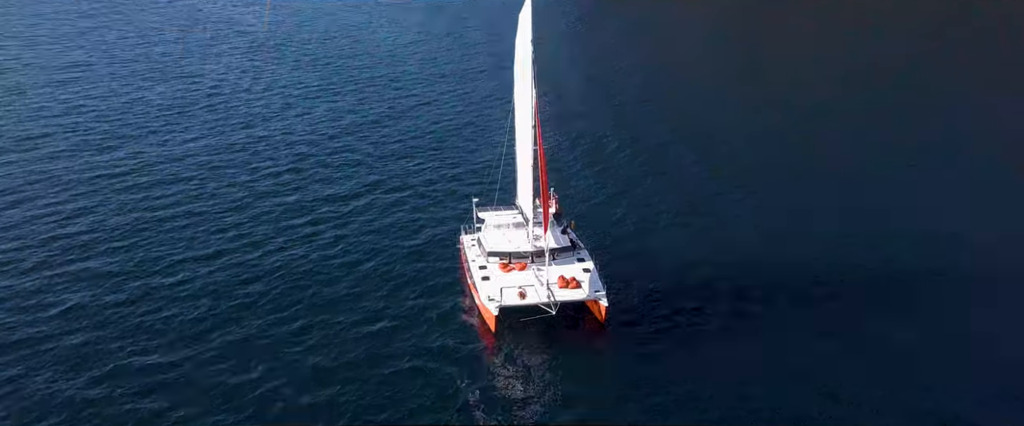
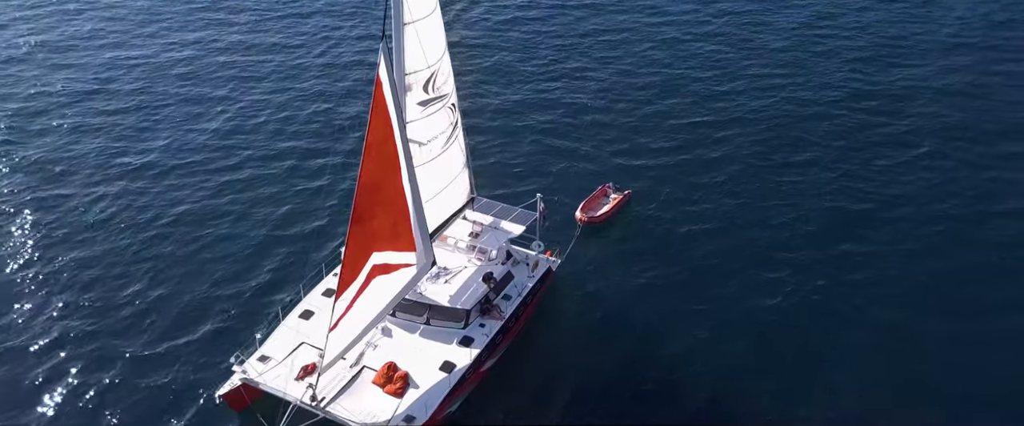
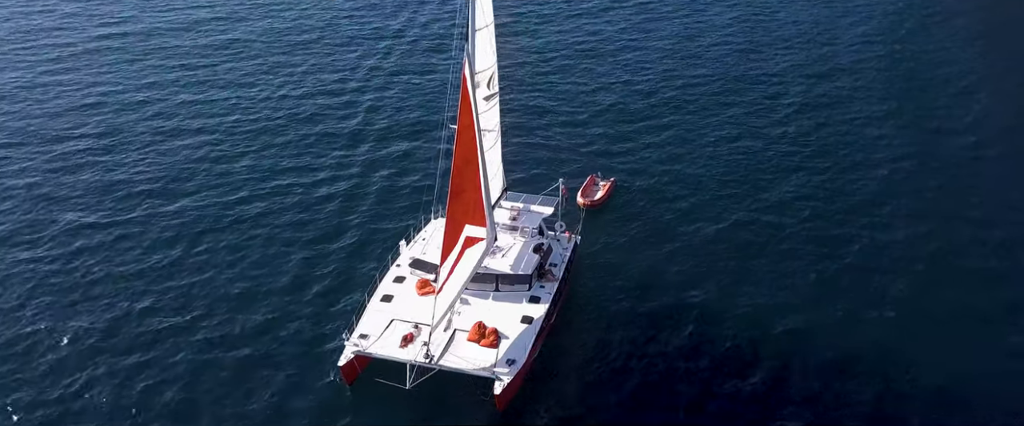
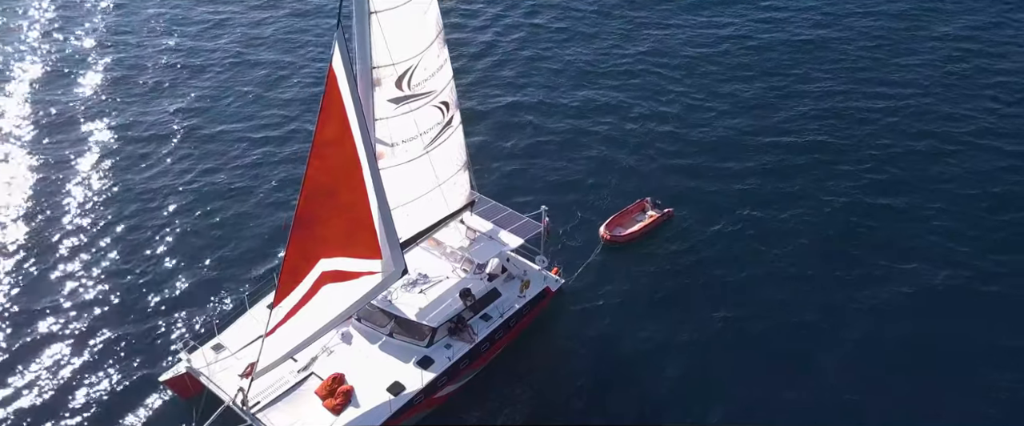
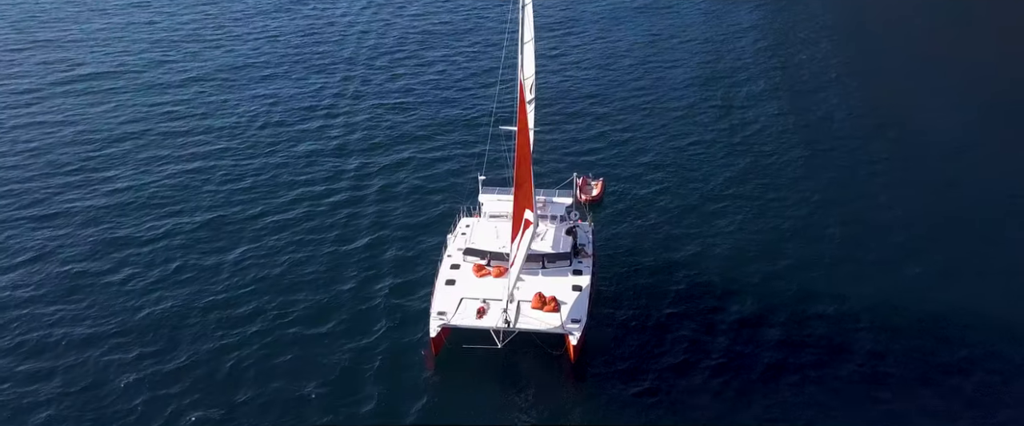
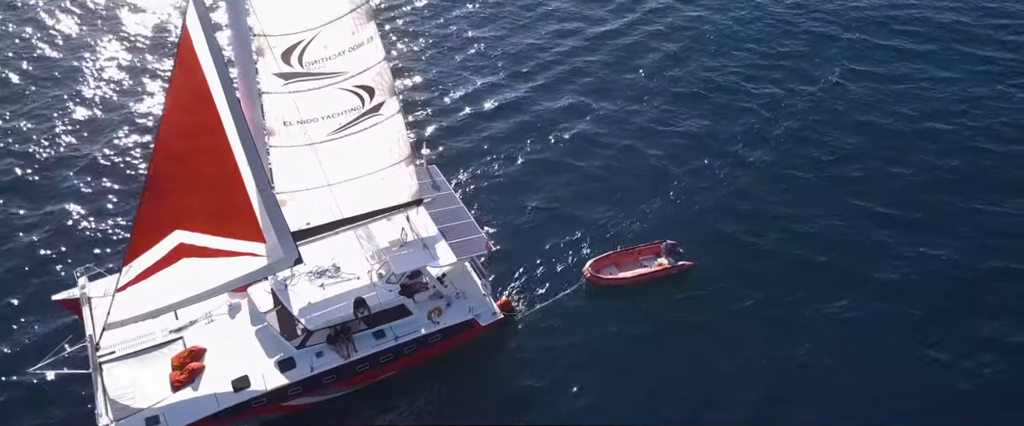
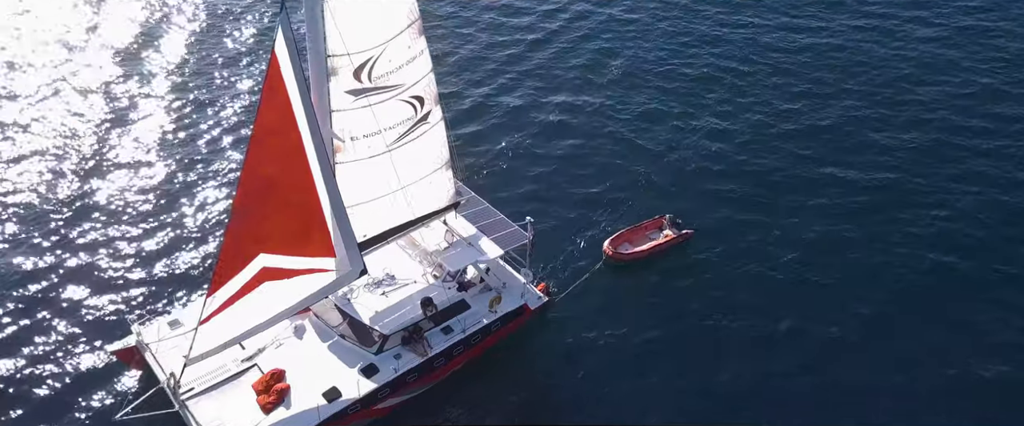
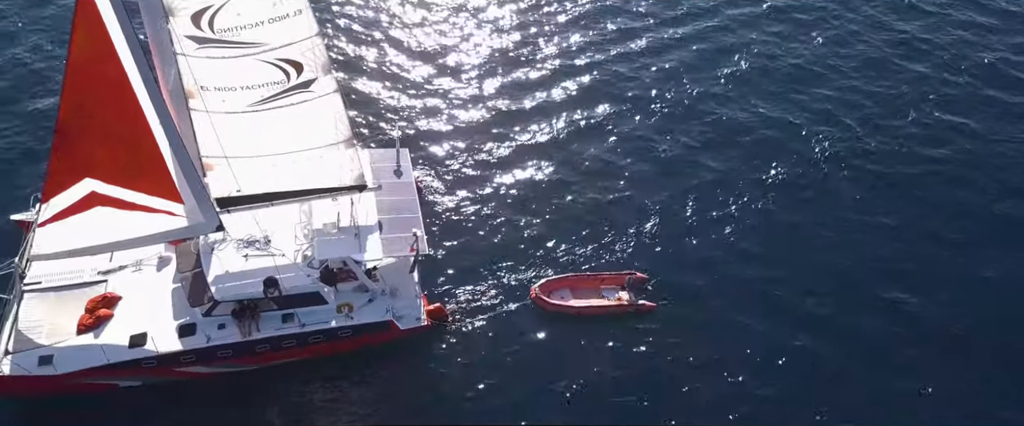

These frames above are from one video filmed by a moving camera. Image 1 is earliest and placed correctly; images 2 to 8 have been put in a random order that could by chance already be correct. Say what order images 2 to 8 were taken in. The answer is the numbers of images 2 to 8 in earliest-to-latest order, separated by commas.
5, 3, 2, 4, 7, 6, 8
